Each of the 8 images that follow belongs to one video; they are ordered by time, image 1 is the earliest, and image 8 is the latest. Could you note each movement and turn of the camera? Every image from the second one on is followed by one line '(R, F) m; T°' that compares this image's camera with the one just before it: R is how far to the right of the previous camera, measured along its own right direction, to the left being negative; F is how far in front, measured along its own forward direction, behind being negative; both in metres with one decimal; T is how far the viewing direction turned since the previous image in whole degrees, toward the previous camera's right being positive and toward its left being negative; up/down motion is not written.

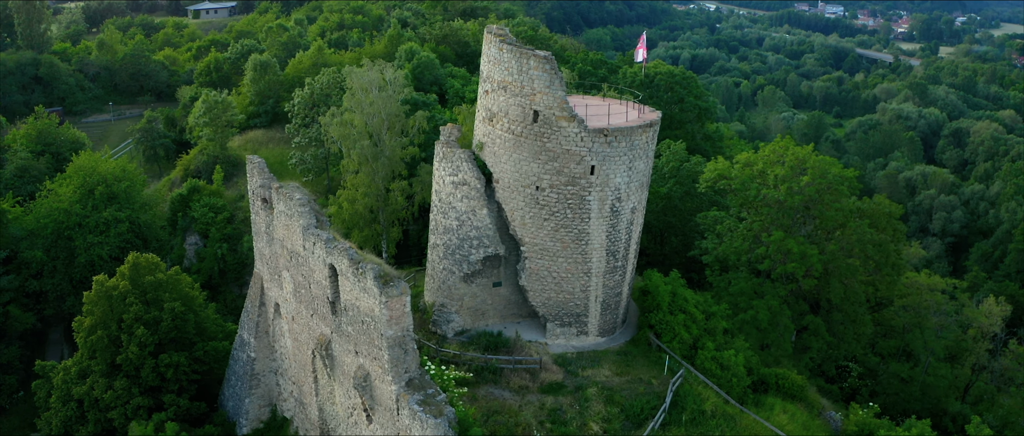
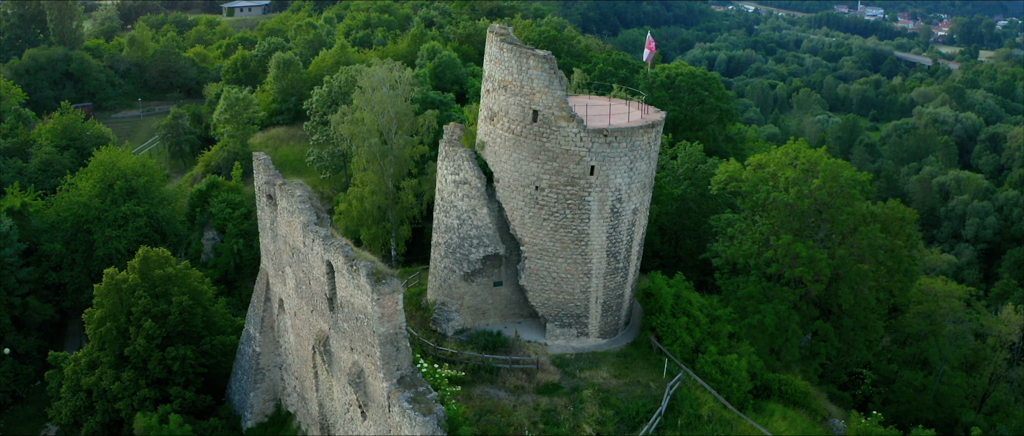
(+0.7, +0.1) m; -2°
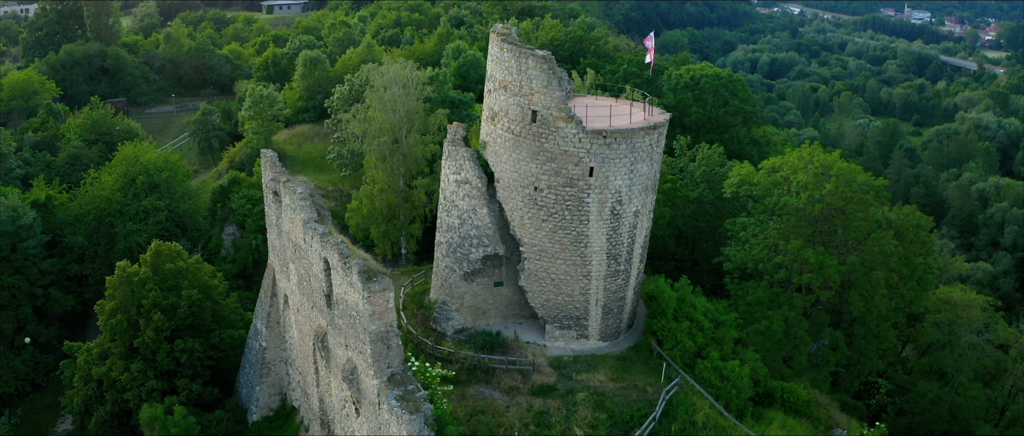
(+0.8, +0.1) m; -2°
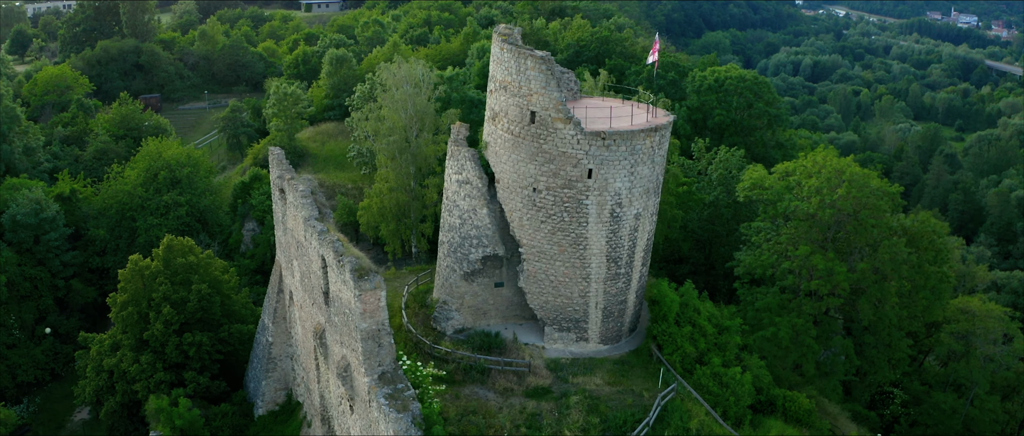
(+0.8, +0.1) m; -2°
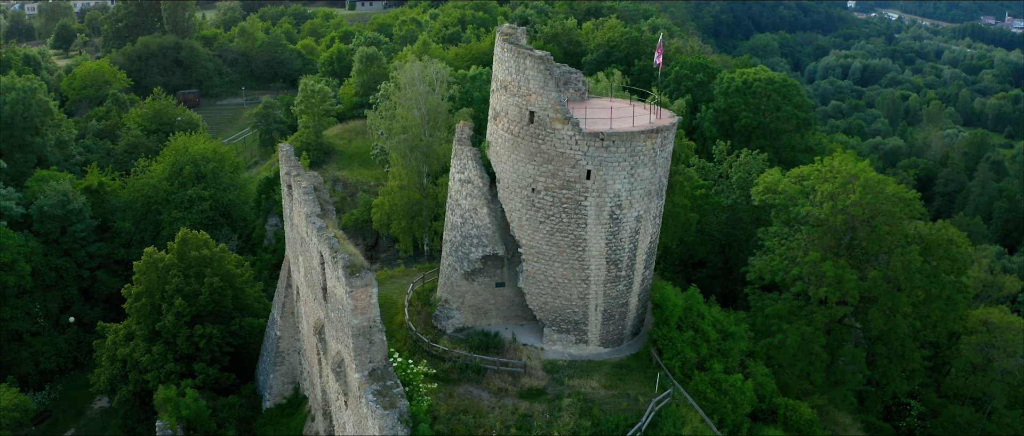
(+0.9, +0.1) m; -3°
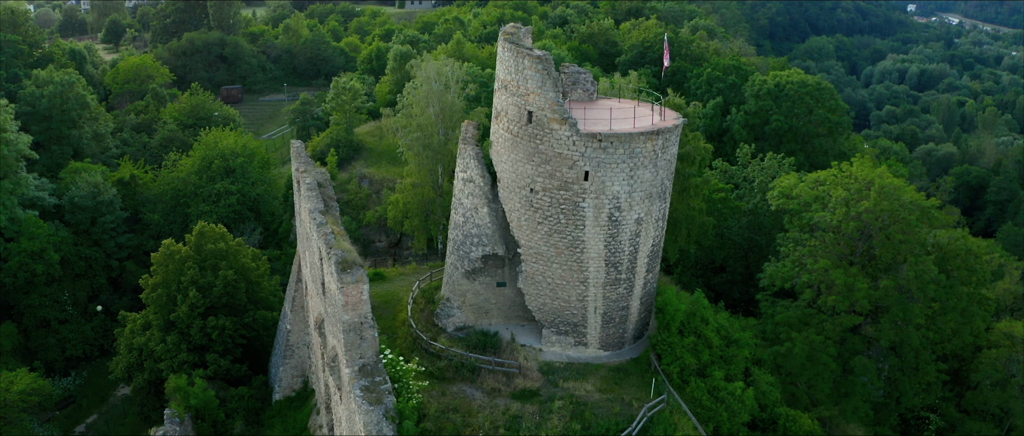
(+1.0, +0.1) m; -3°
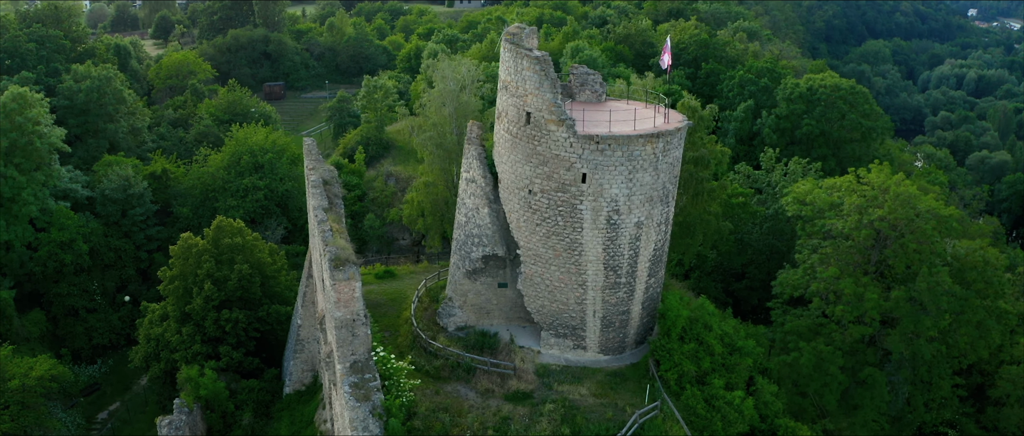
(+1.0, +0.1) m; -3°
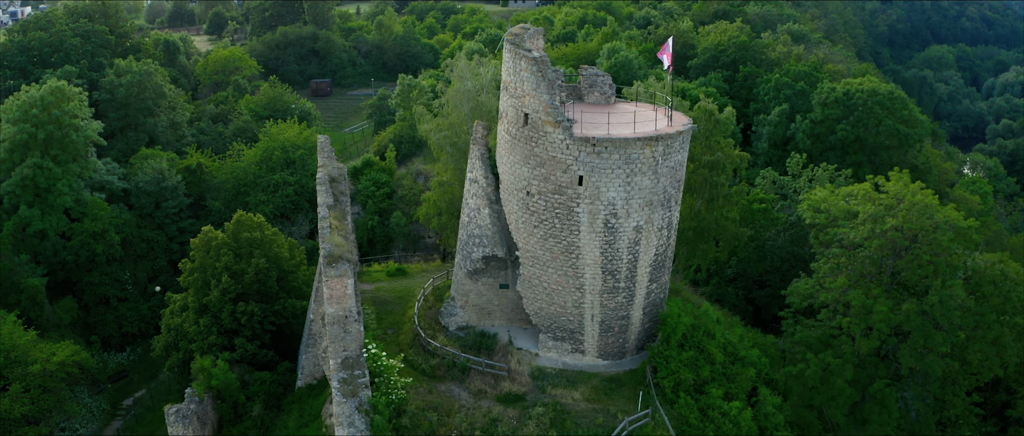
(+1.2, +0.1) m; -4°
